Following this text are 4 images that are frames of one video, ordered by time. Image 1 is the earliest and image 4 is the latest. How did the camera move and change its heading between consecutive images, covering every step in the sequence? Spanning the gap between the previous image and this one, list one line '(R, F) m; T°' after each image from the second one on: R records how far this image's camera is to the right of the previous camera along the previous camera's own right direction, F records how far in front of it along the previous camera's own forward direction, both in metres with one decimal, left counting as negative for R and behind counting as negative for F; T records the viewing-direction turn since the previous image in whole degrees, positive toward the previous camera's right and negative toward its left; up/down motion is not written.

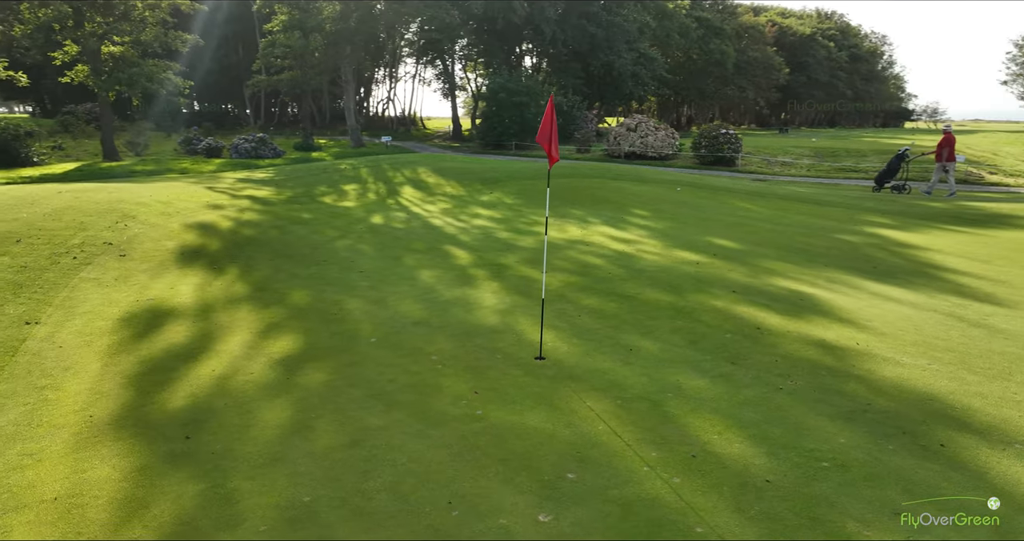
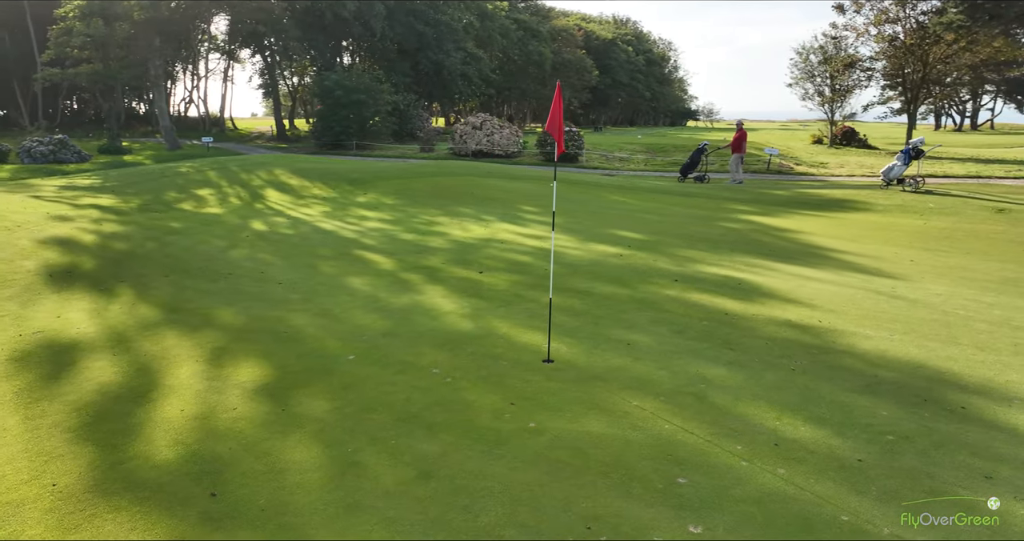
(-1.5, +0.6) m; +15°
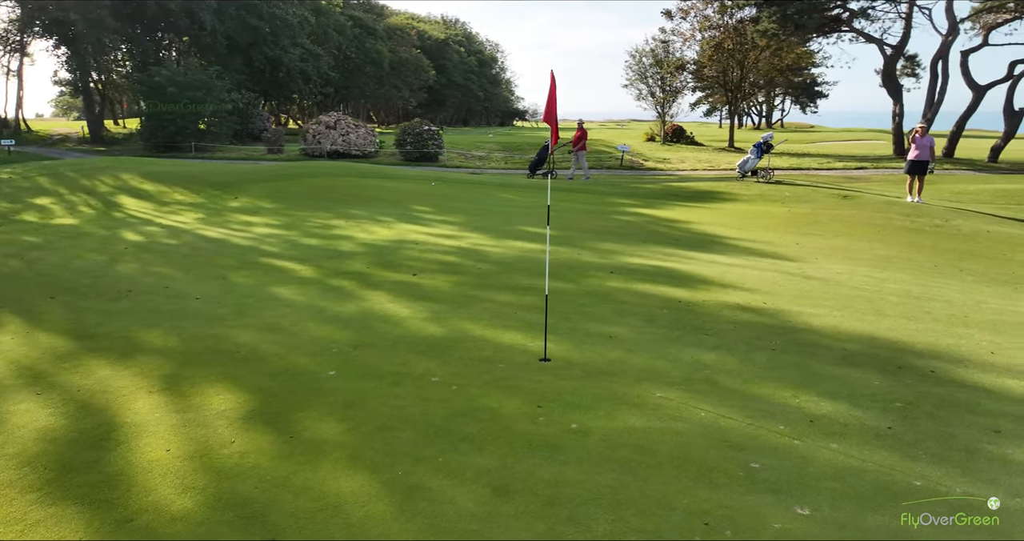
(-1.2, +0.4) m; +13°
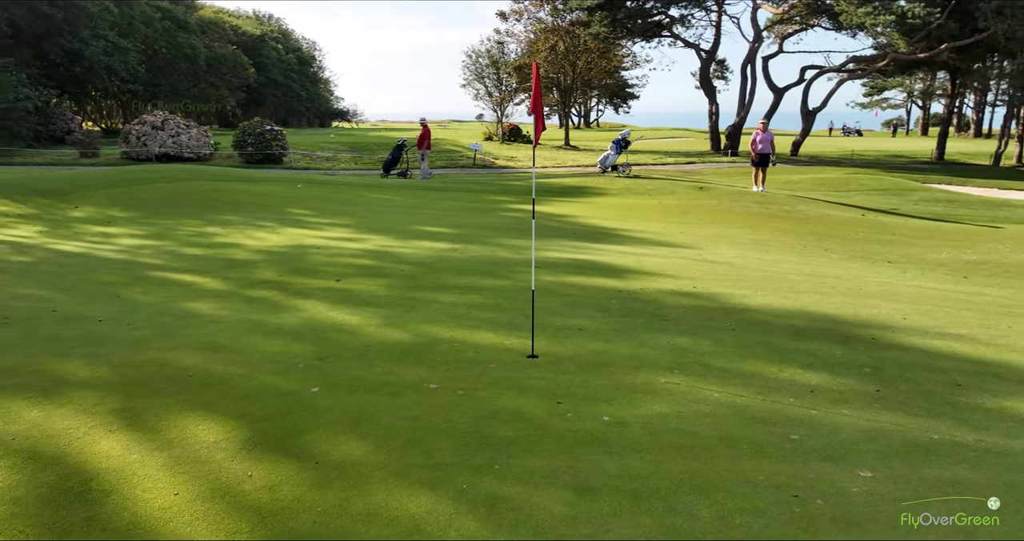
(-1.2, +0.3) m; +14°
